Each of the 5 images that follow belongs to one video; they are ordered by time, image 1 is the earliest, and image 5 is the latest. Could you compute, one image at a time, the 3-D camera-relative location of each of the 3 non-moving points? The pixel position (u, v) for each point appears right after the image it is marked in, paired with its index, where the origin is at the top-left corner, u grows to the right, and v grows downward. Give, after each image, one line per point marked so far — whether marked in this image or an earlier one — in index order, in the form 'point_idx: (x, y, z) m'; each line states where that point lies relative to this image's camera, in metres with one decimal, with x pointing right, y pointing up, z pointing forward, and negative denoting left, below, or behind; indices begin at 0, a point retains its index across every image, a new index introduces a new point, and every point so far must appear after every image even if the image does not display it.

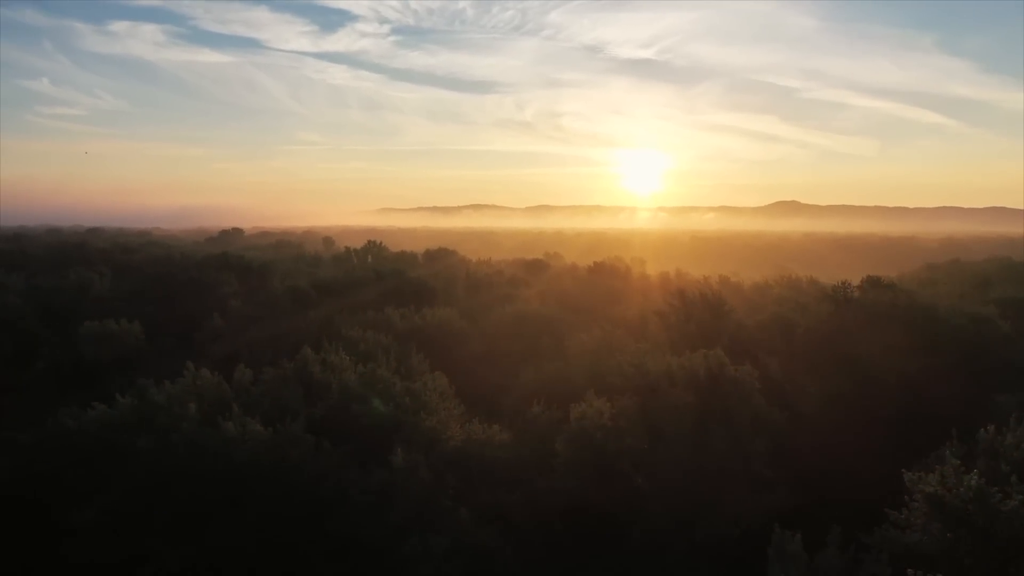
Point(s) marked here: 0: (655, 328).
0: (+3.0, -0.9, +17.0) m
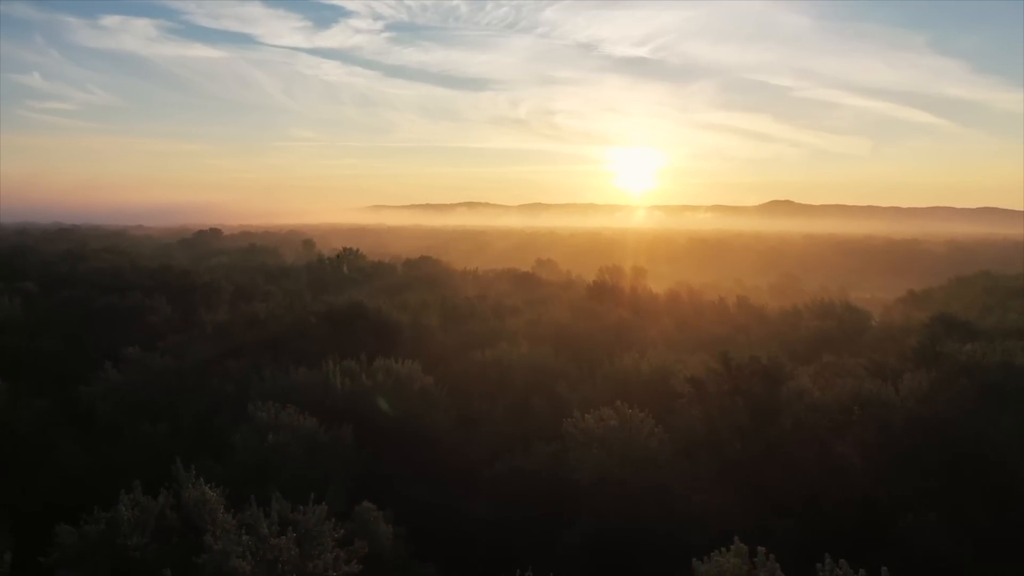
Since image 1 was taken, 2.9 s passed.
0: (+2.7, -1.7, +12.6) m
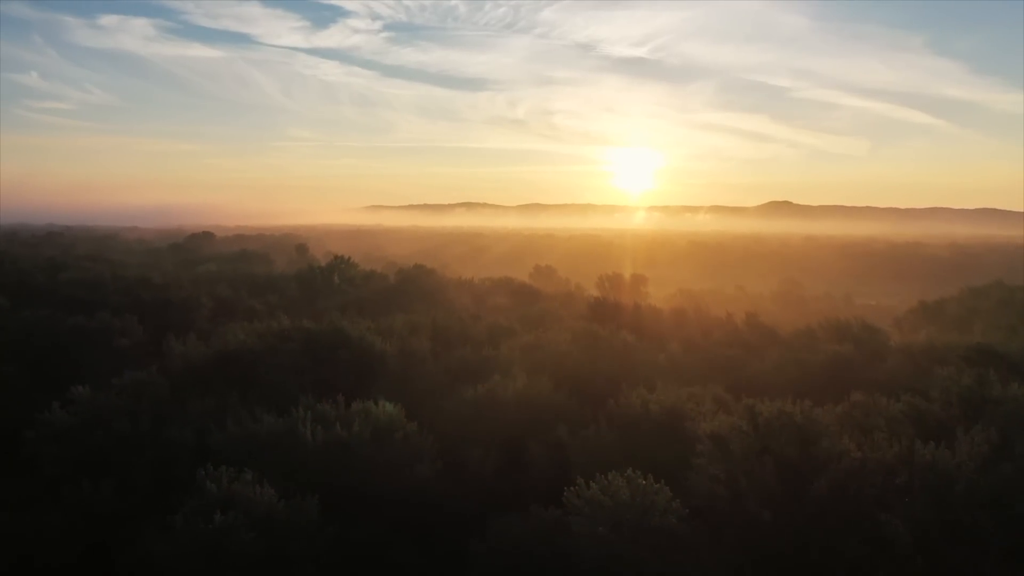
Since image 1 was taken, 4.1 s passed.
0: (+2.6, -2.2, +11.1) m
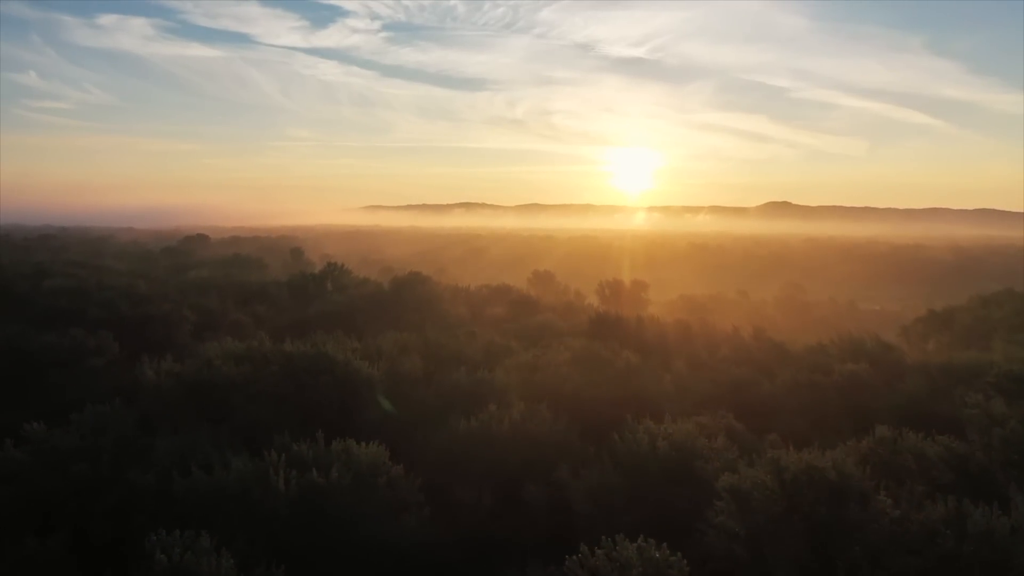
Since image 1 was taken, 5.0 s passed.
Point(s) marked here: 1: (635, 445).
0: (+2.5, -2.7, +9.9) m
1: (+1.9, -2.5, +13.1) m
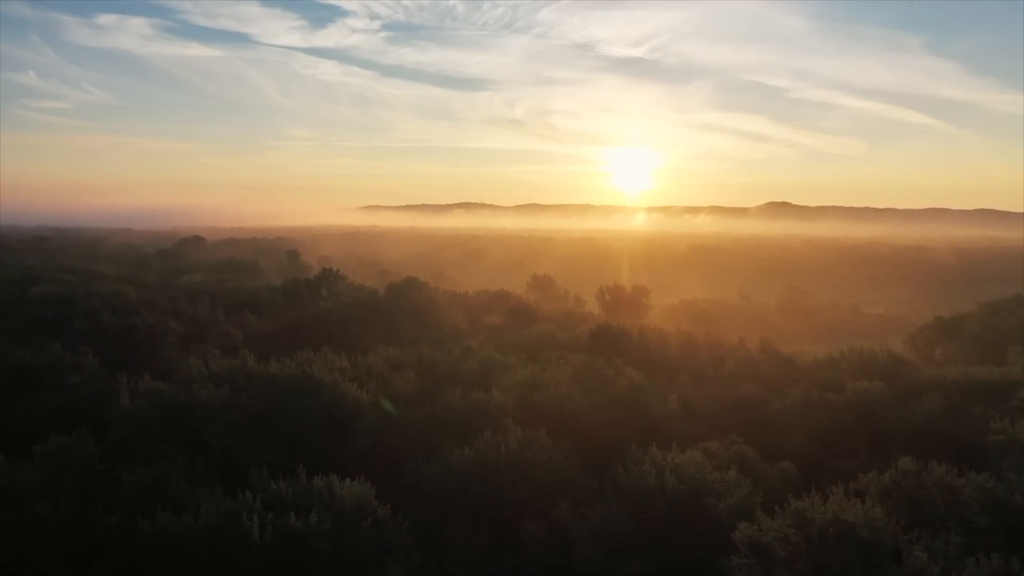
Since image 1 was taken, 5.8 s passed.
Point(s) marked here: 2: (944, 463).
0: (+2.5, -3.0, +9.0) m
1: (+1.9, -2.8, +12.2) m
2: (+6.9, -2.7, +13.0) m
